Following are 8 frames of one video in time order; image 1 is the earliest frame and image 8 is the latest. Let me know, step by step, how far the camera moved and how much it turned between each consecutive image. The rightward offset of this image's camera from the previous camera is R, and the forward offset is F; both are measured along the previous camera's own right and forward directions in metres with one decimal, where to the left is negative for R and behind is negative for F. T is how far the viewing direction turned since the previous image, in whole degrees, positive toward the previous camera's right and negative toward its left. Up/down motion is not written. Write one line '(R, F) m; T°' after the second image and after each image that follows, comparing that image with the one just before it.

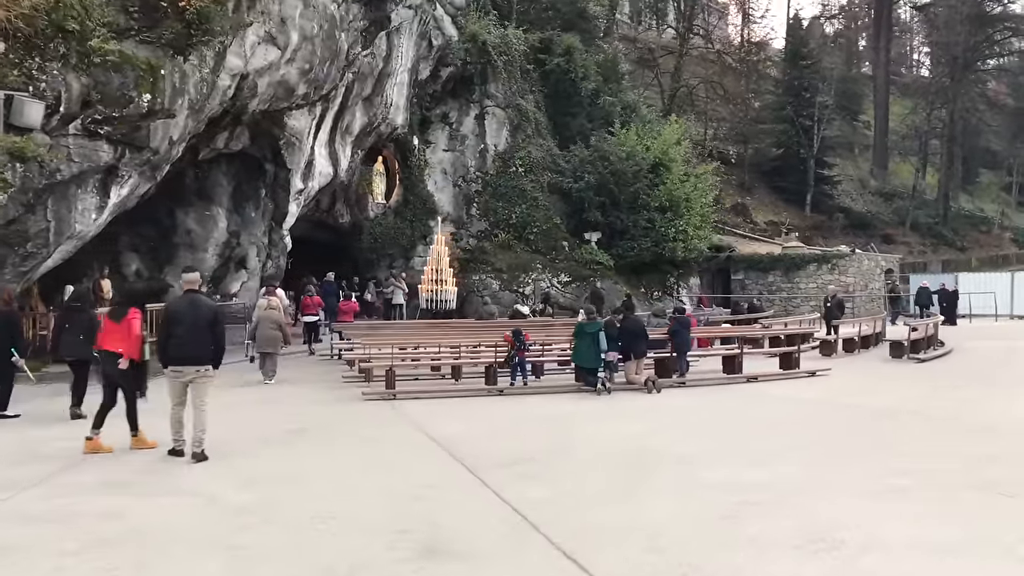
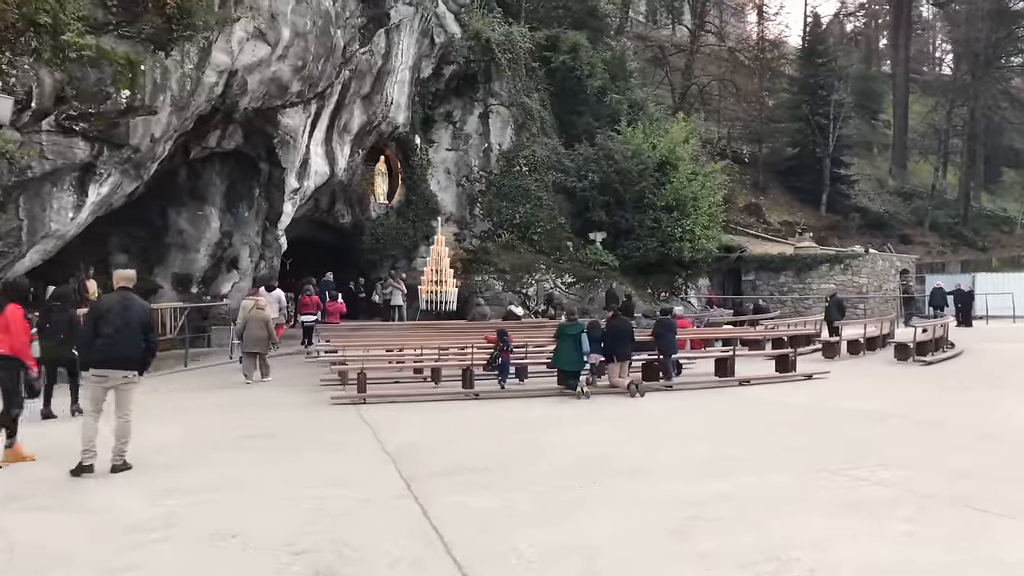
(+0.5, +0.4) m; -1°
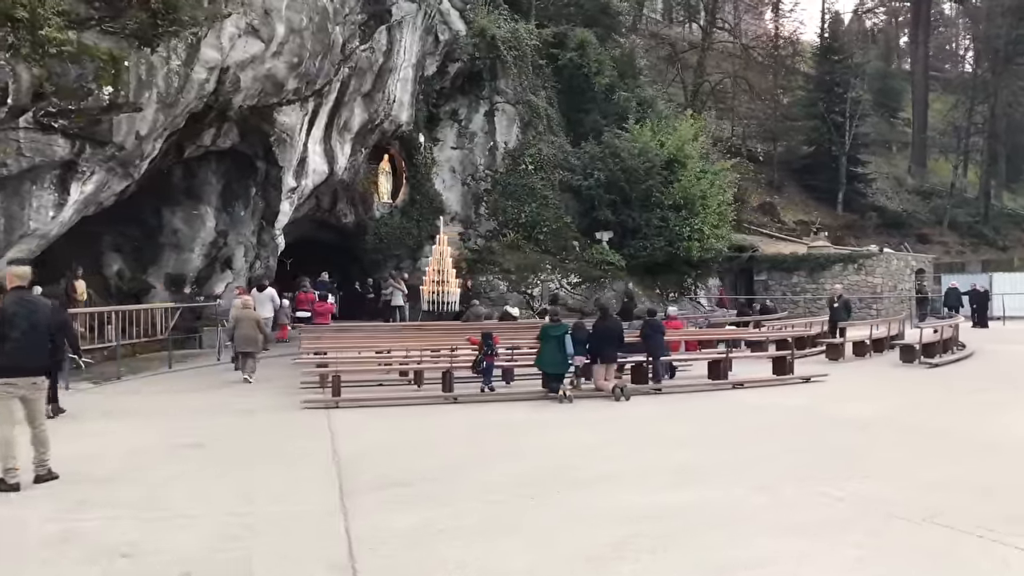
(+0.4, +0.4) m; -1°
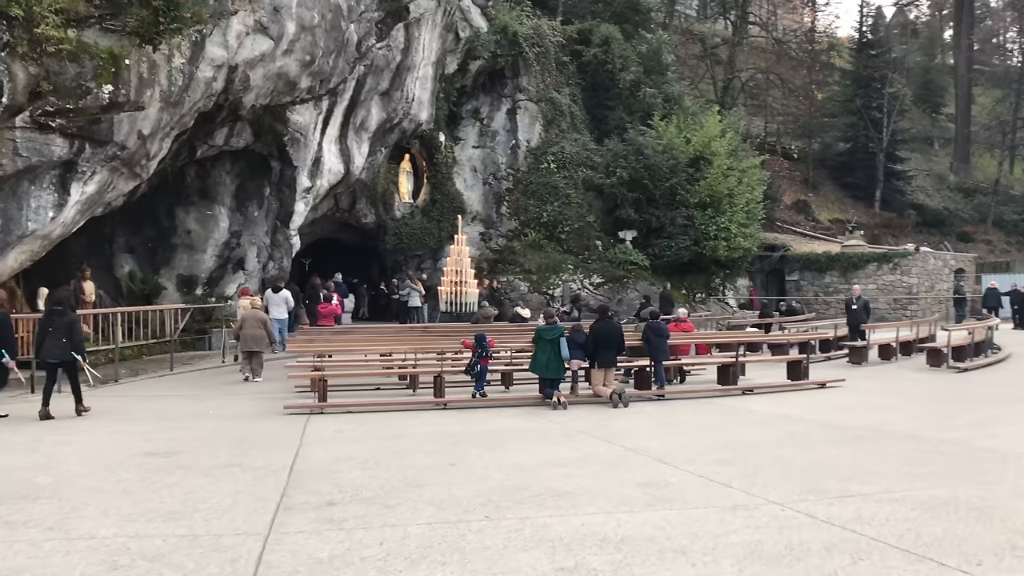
(+0.4, +0.4) m; -3°
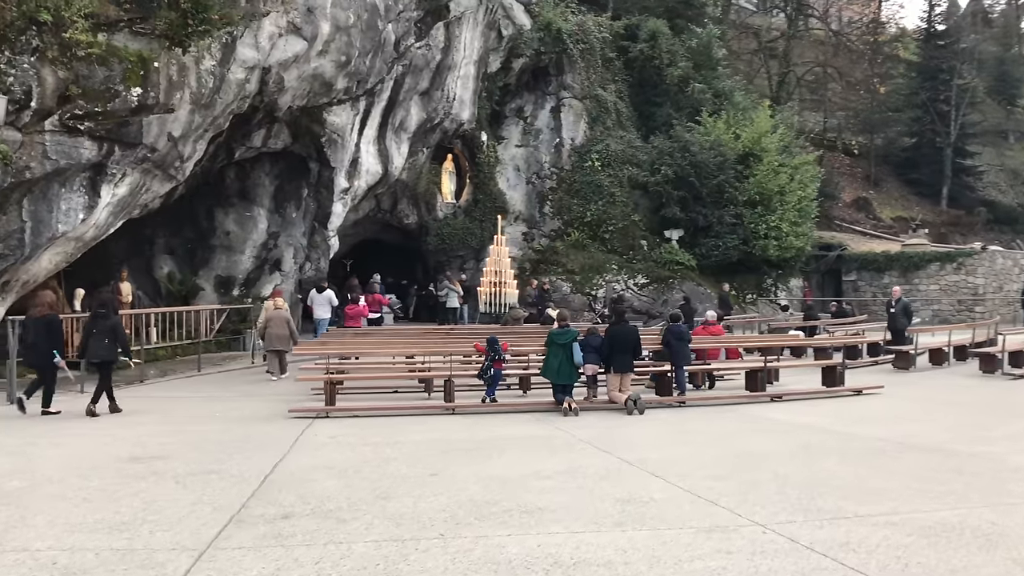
(+0.5, +0.3) m; -4°
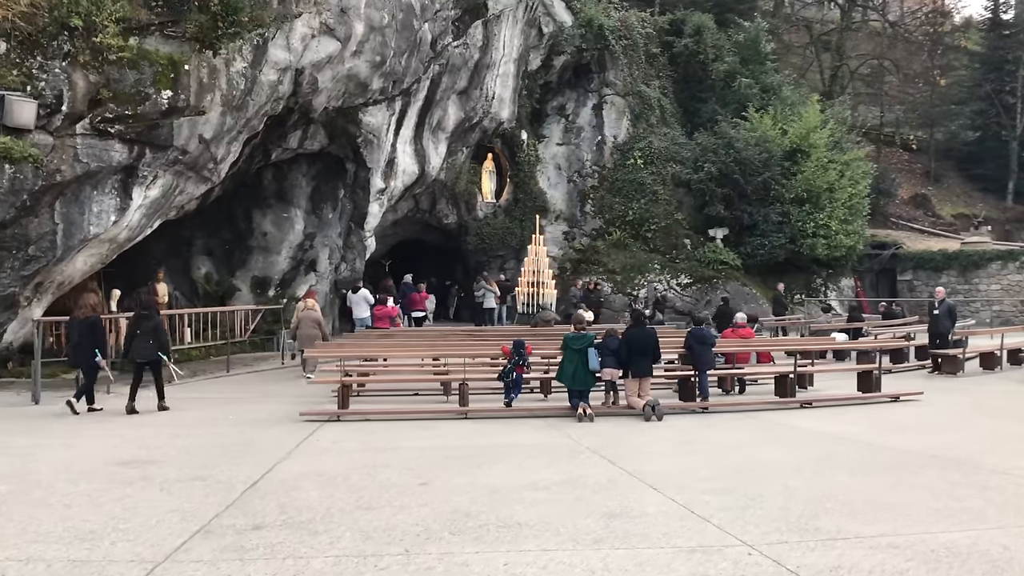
(+0.4, +0.2) m; -4°
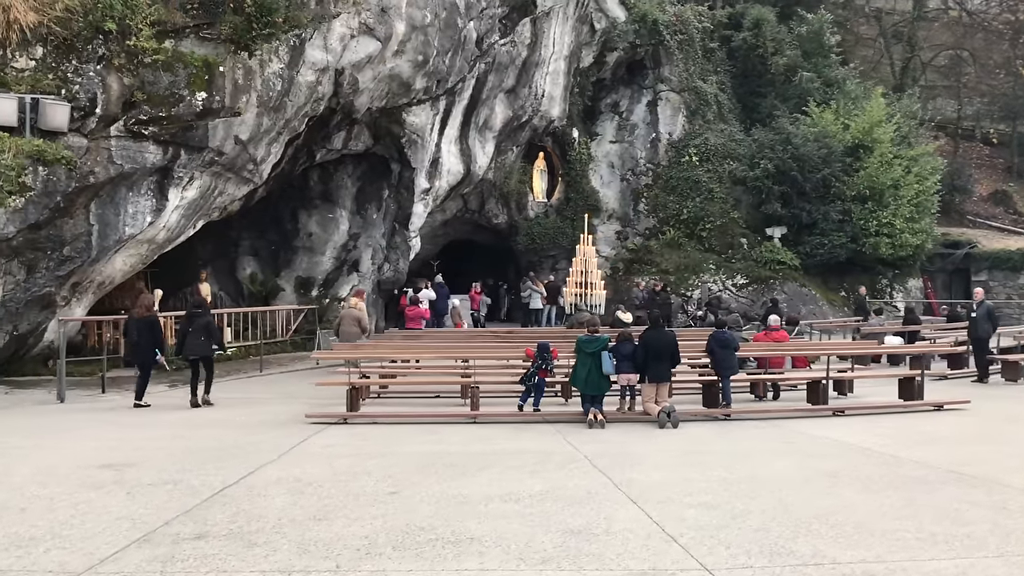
(+0.6, +0.3) m; -5°
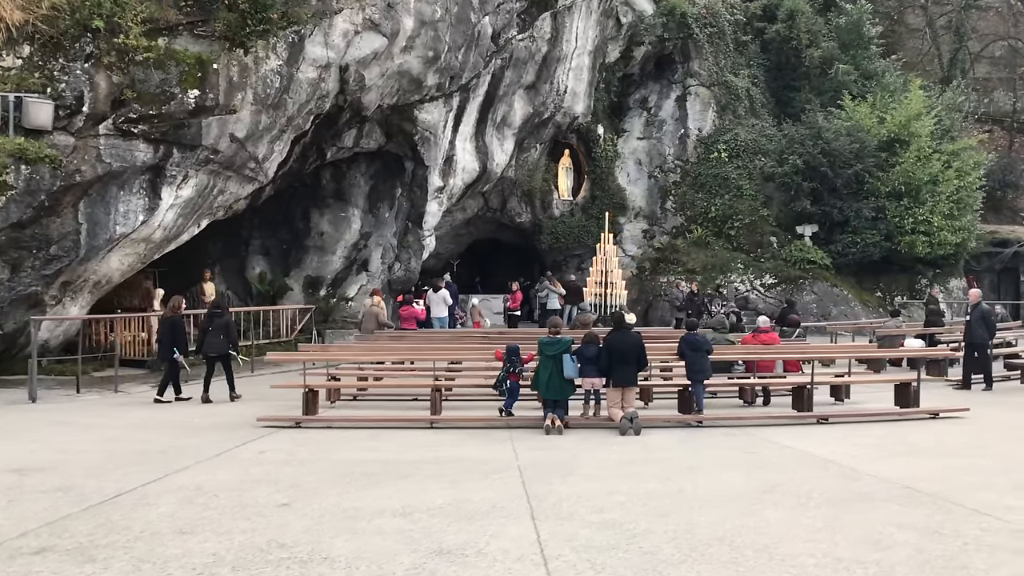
(+0.8, +0.4) m; -4°
